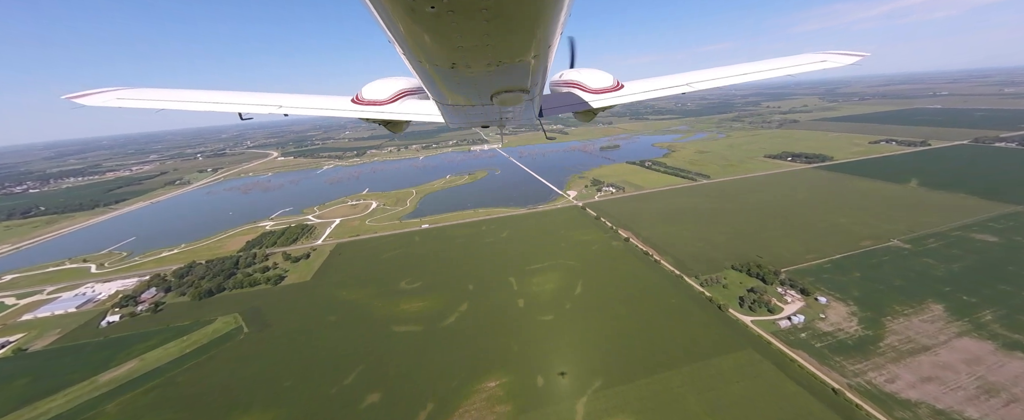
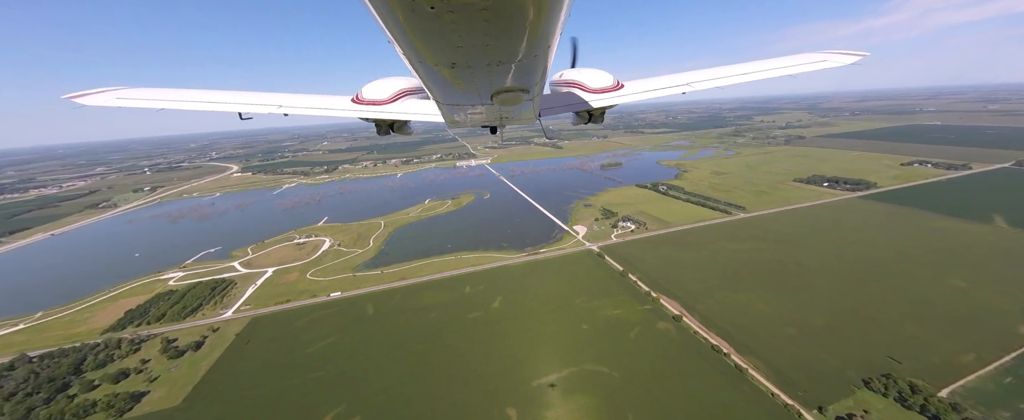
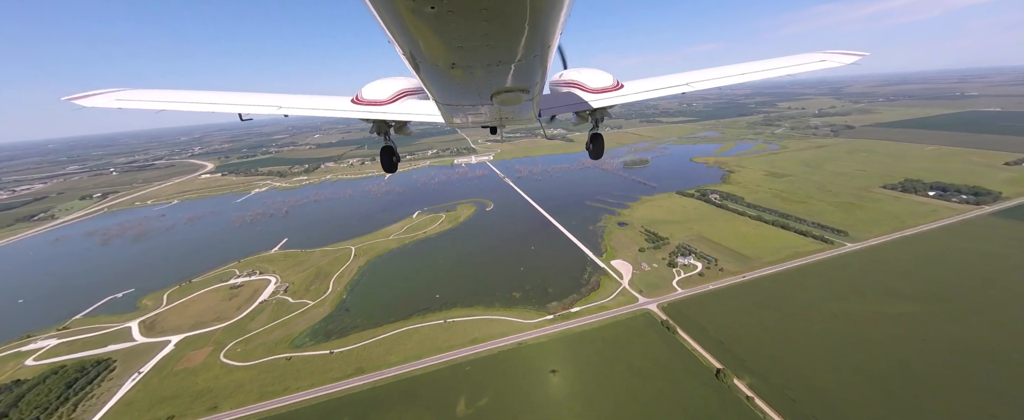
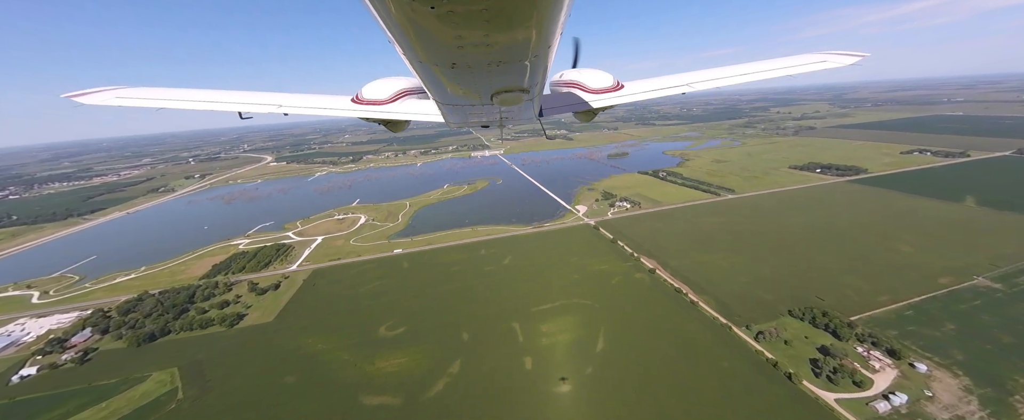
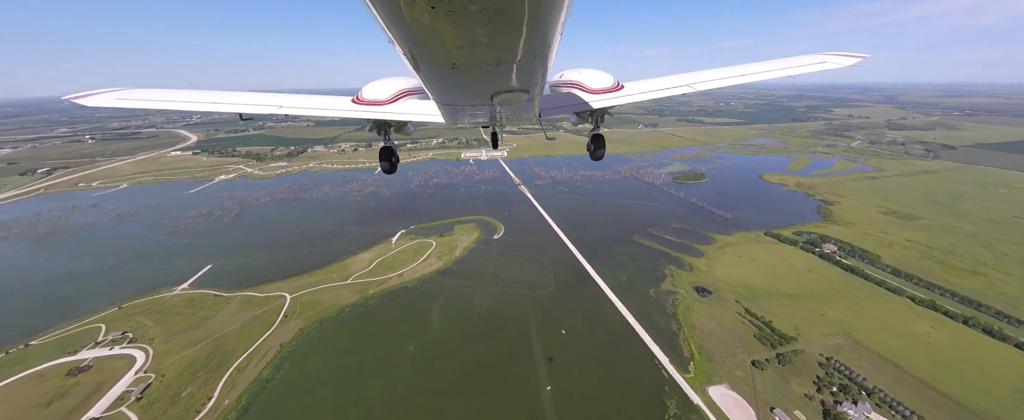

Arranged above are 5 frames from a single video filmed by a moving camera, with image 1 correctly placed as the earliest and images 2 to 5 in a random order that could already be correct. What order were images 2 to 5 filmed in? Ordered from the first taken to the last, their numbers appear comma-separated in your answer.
4, 2, 3, 5
